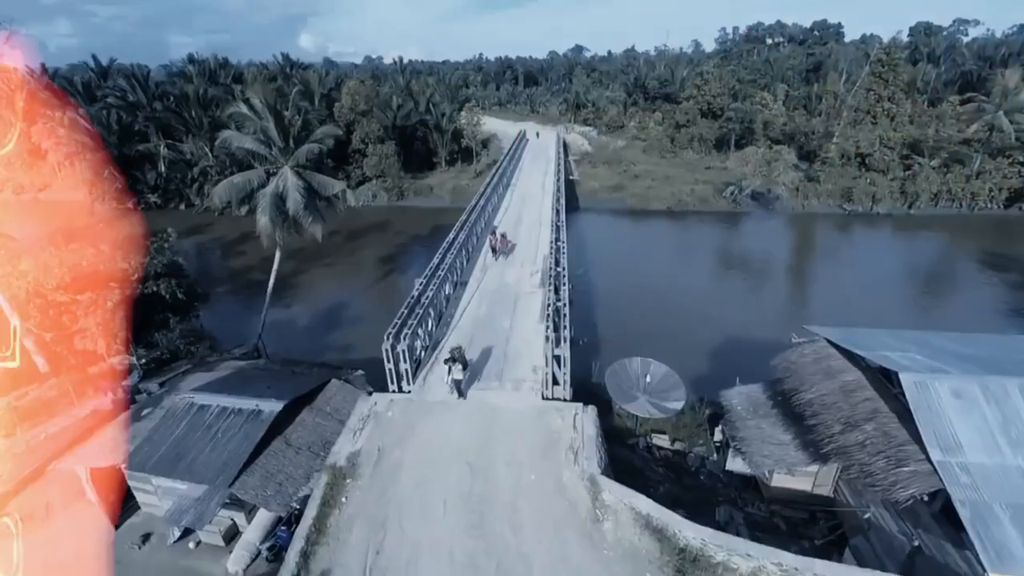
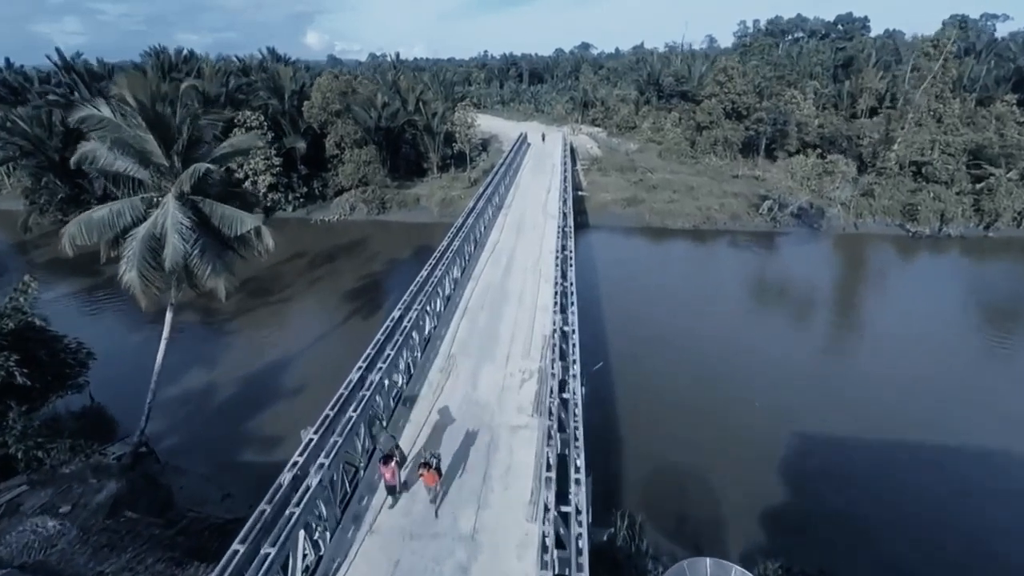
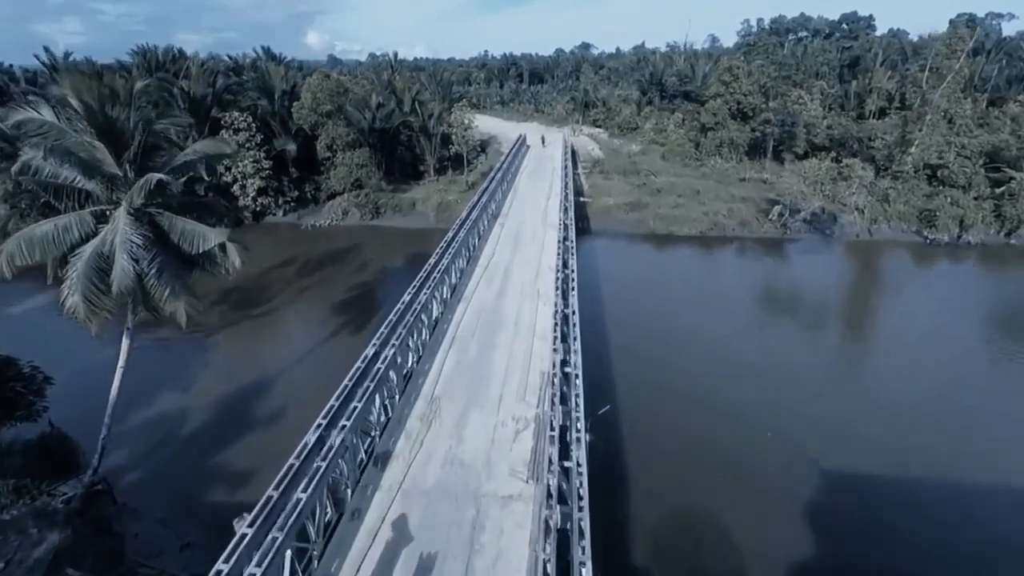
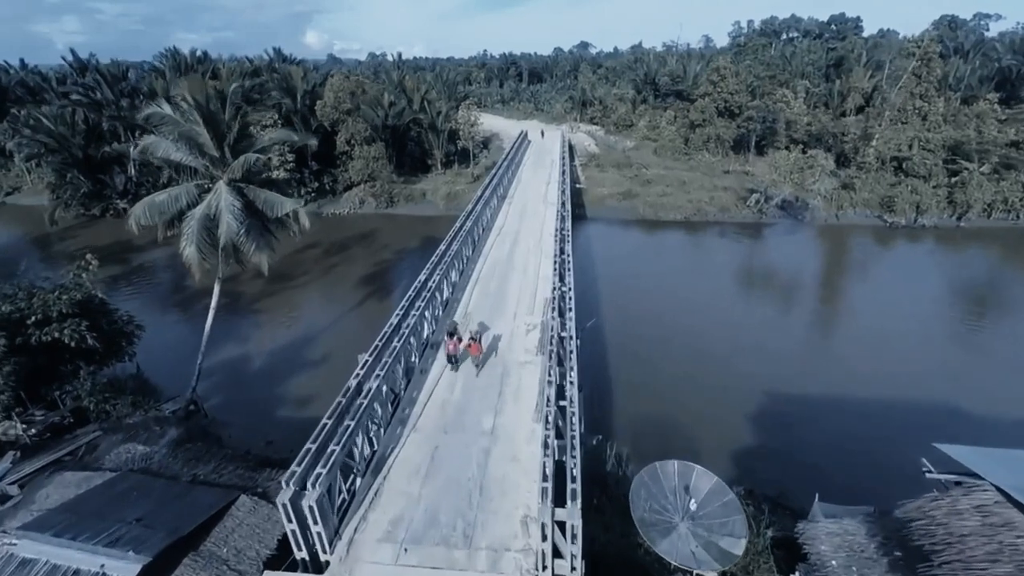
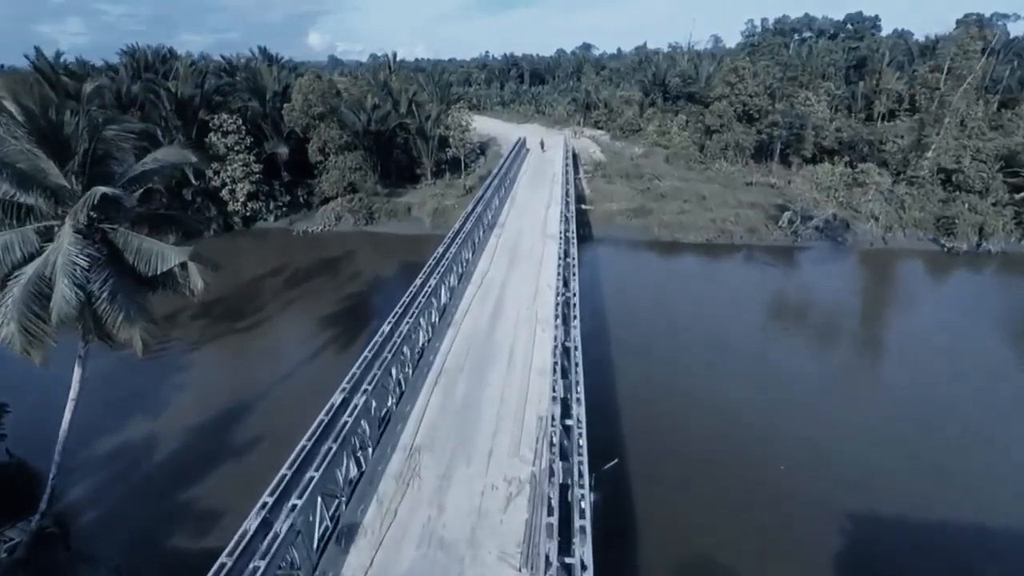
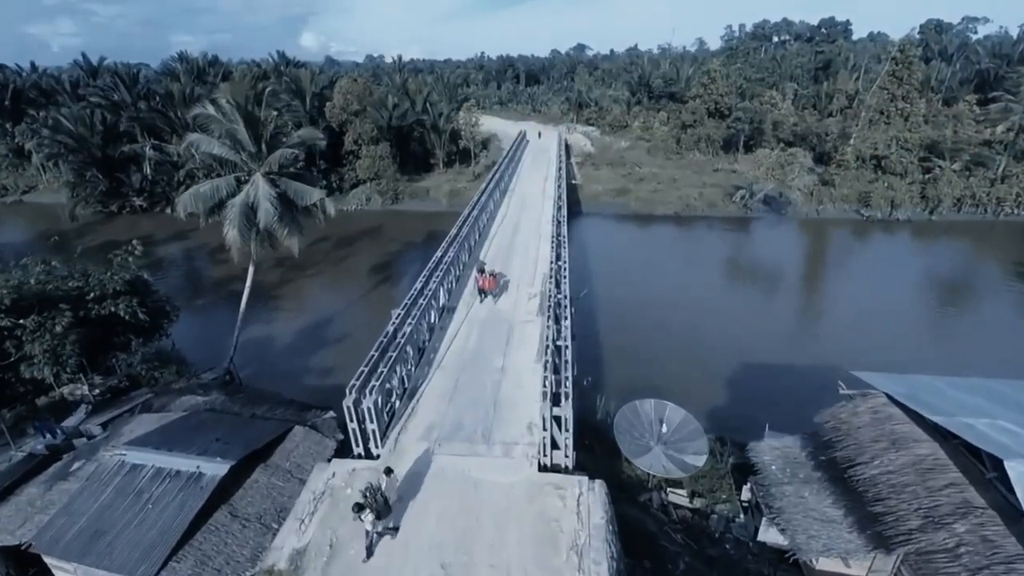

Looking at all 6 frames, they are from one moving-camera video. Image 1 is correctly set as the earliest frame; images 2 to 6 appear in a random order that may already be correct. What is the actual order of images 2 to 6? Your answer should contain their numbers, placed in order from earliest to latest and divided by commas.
6, 4, 2, 3, 5
